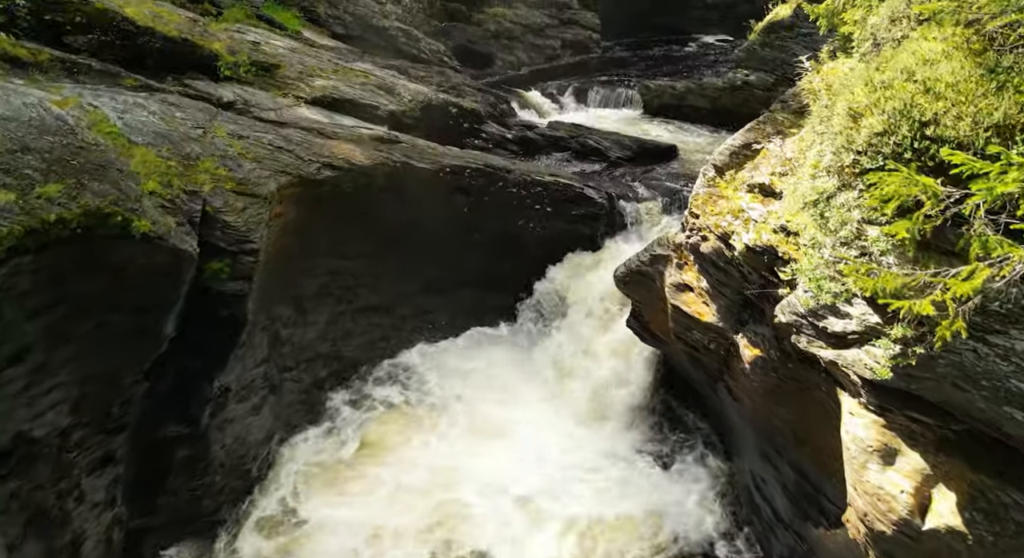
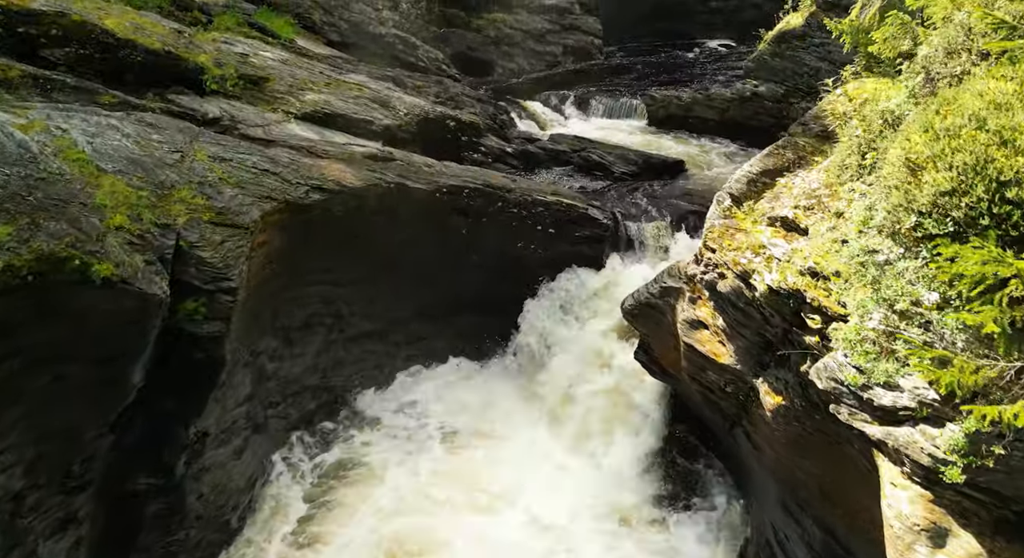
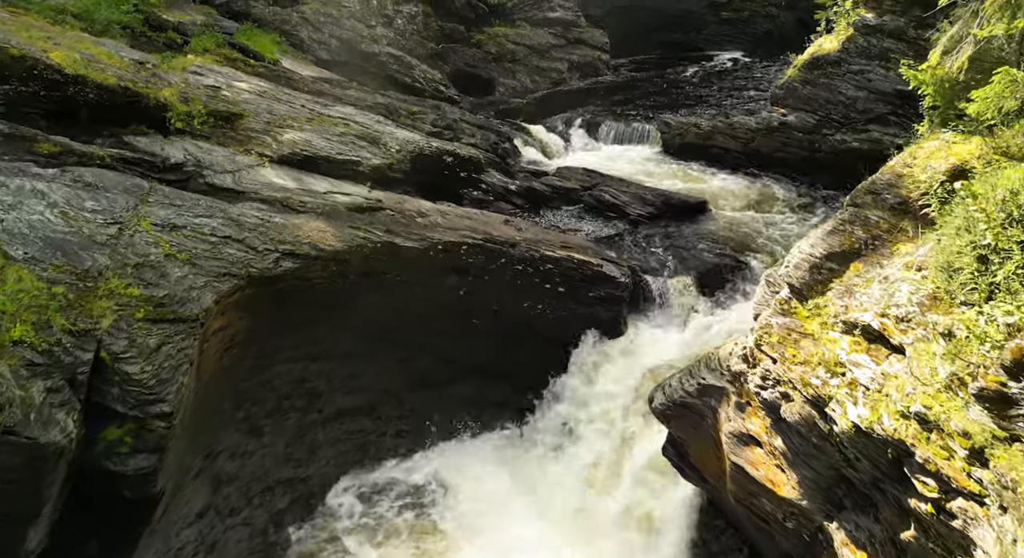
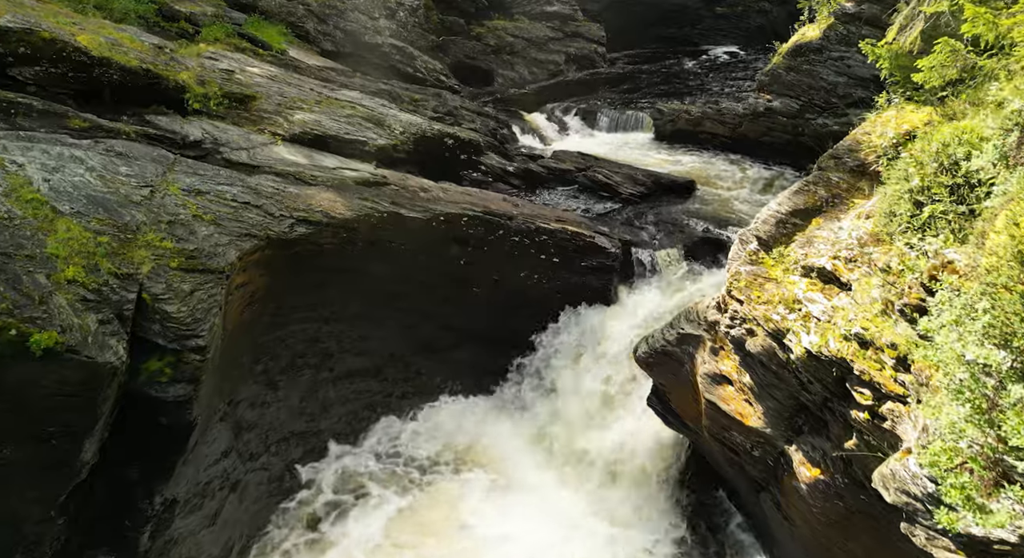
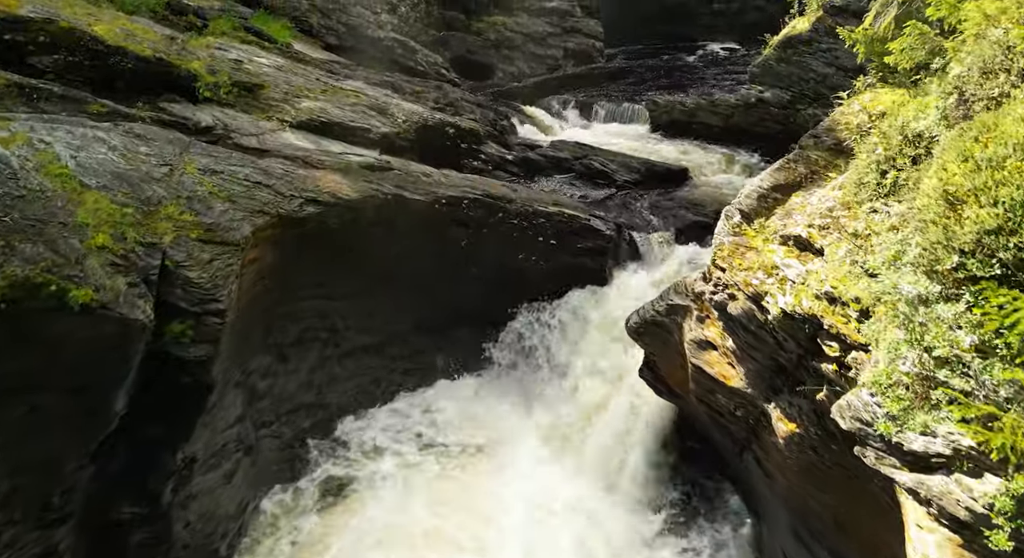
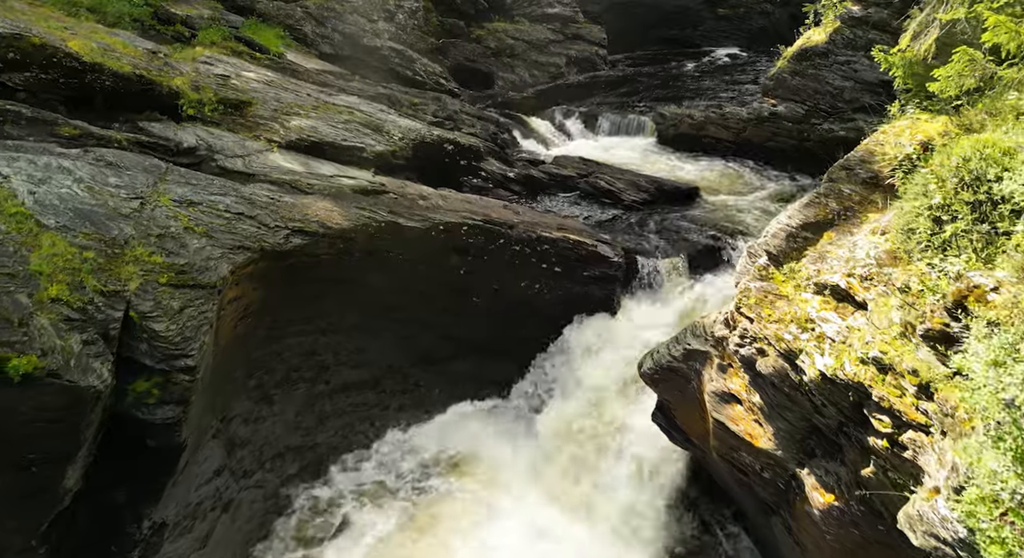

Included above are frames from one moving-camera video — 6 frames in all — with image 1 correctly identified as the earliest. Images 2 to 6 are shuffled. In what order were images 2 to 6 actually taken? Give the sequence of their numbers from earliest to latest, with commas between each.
2, 5, 4, 6, 3
